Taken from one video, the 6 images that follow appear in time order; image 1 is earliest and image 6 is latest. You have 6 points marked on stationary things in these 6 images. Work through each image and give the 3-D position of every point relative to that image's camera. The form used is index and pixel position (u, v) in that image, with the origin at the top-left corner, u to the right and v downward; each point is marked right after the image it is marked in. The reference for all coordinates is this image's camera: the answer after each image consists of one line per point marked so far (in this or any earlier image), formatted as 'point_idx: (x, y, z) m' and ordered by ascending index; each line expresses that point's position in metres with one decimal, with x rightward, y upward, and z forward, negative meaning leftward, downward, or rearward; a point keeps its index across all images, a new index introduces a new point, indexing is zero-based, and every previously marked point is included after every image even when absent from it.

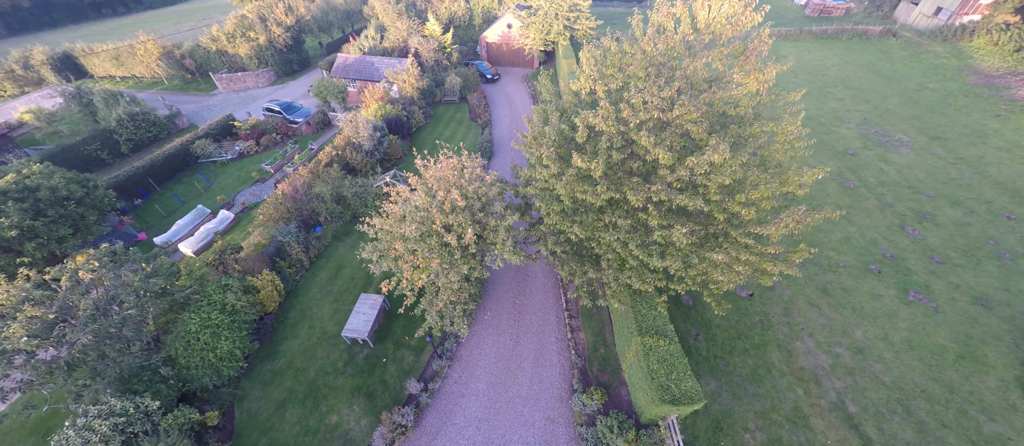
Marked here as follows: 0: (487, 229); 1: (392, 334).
0: (-1.0, -0.2, +12.9) m
1: (-5.9, -5.4, +16.2) m
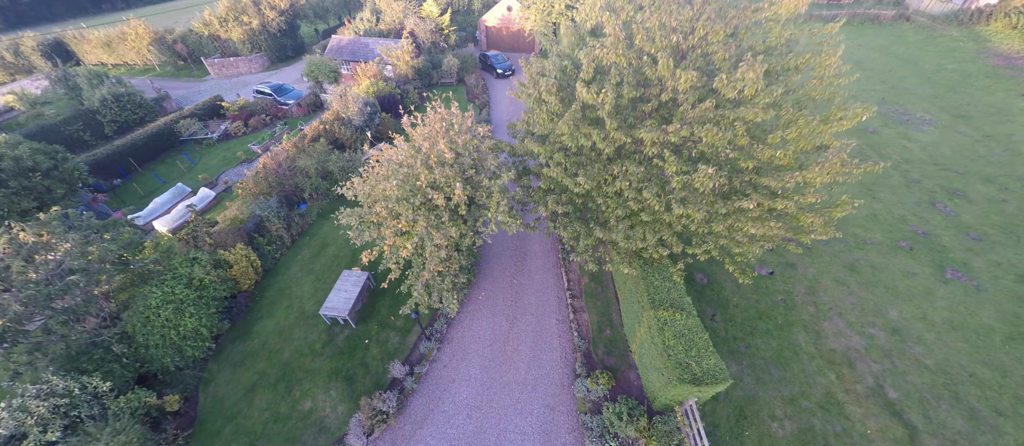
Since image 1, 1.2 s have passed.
0: (-1.1, +1.2, +11.5) m
1: (-6.1, -4.0, +14.7) m
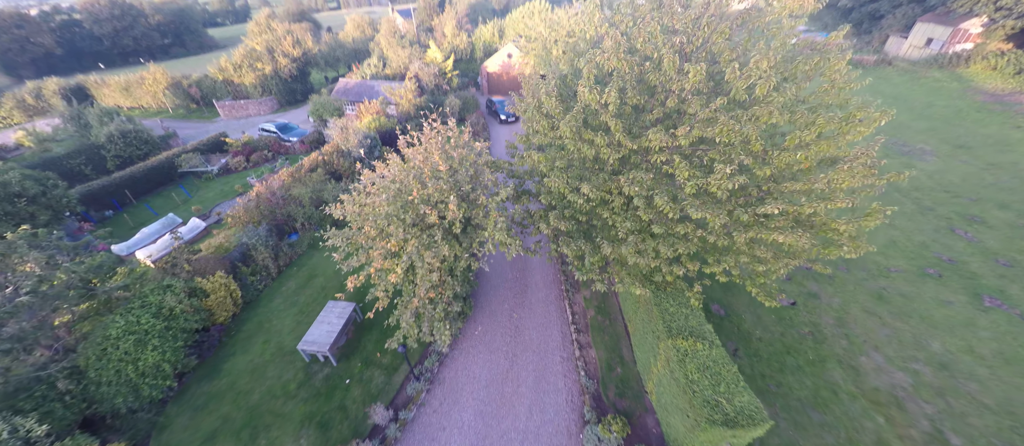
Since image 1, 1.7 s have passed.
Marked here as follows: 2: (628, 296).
0: (-1.2, +0.5, +10.8) m
1: (-6.1, -5.1, +13.3) m
2: (+4.3, -2.7, +12.2) m
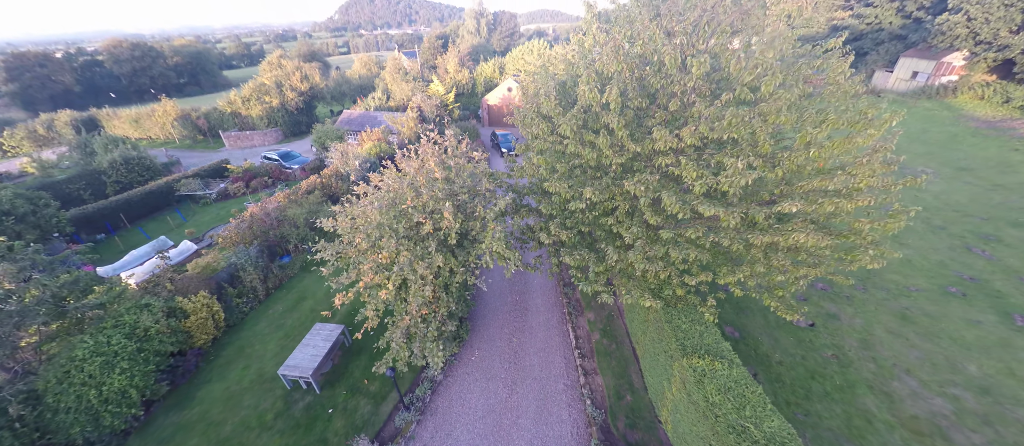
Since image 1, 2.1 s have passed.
0: (-1.2, +0.1, +10.4) m
1: (-6.2, -5.7, +12.3) m
2: (+4.3, -3.2, +11.4) m
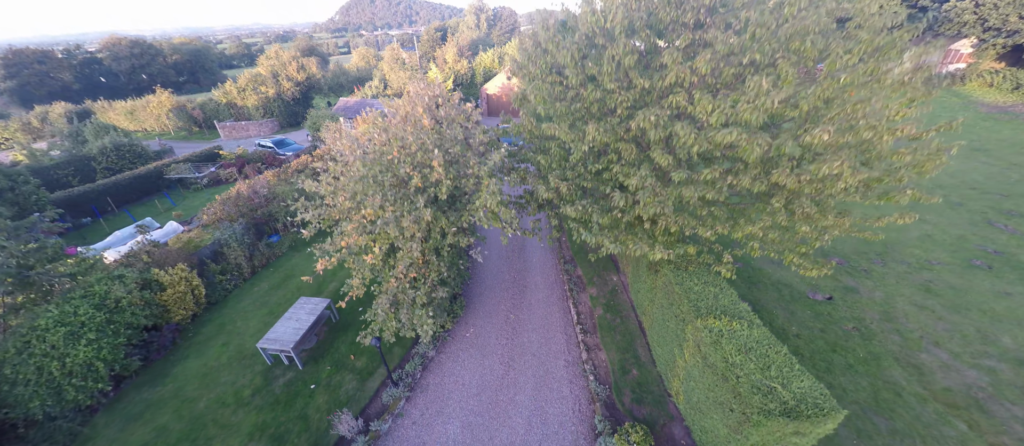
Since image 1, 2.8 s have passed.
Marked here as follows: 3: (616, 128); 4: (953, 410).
0: (-1.3, +1.3, +9.6) m
1: (-6.3, -4.5, +11.5) m
2: (+4.2, -2.0, +10.6) m
3: (+2.4, +2.1, +7.7) m
4: (+11.2, -4.8, +8.4) m
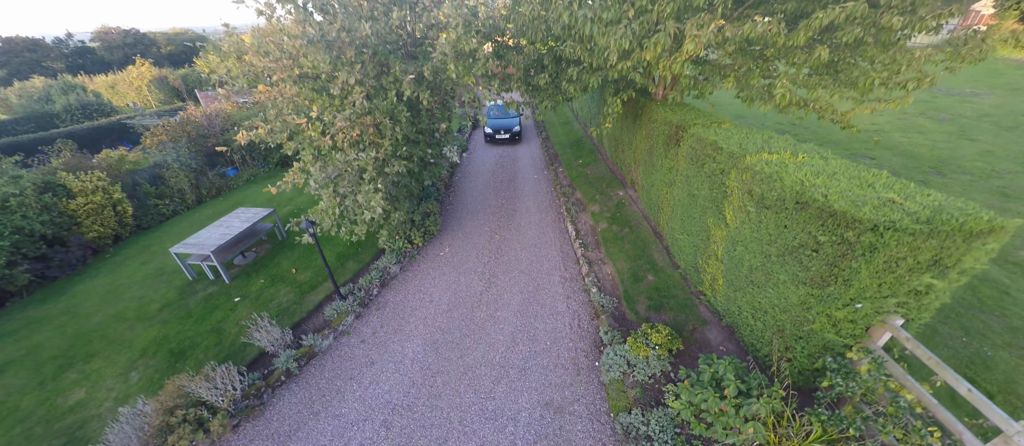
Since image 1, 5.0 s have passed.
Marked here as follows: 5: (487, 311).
0: (-1.8, +4.6, +7.4) m
1: (-6.7, -1.2, +9.3) m
2: (+3.7, +1.2, +8.4) m
3: (+1.9, +5.4, +5.5) m
4: (+10.7, -1.5, +6.1) m
5: (-0.6, -2.2, +8.1) m
